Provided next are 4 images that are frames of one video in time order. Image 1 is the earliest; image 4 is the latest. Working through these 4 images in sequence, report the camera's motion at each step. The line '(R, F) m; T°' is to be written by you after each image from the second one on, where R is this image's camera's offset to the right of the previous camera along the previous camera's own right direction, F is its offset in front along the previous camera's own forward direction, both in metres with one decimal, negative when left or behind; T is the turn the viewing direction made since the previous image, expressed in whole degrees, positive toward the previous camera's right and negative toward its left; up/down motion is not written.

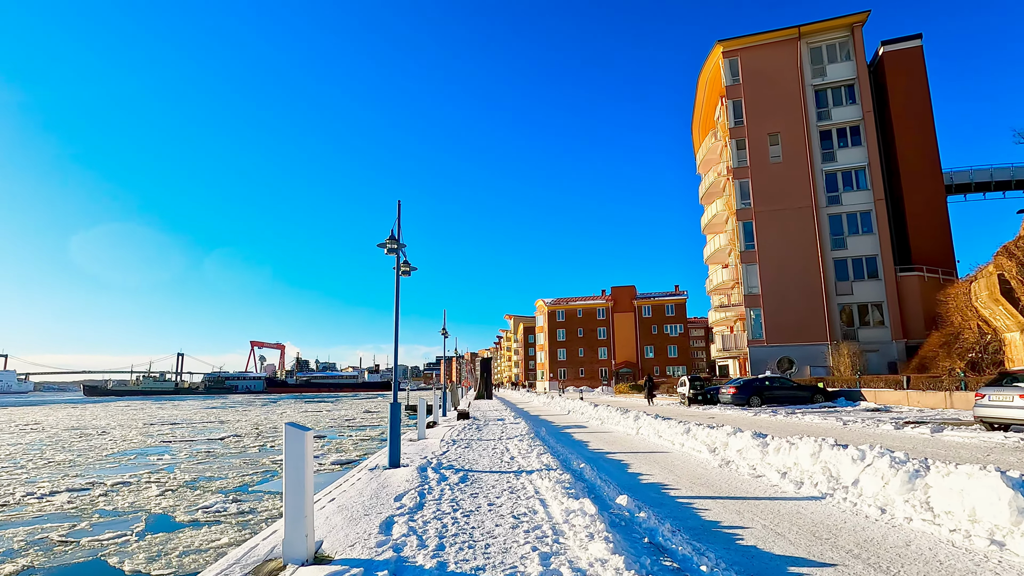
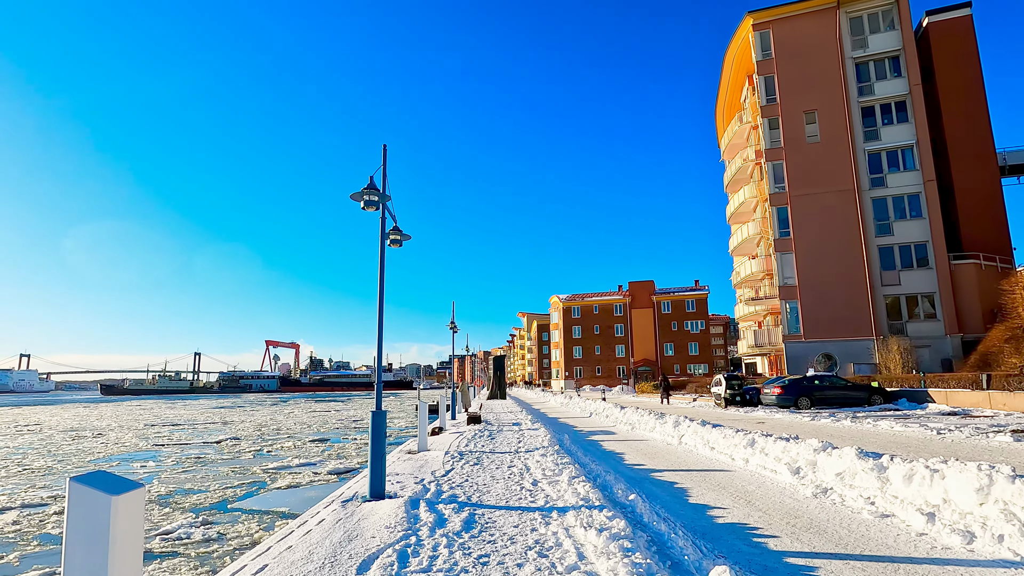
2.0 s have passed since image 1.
(-0.1, +2.1) m; -1°
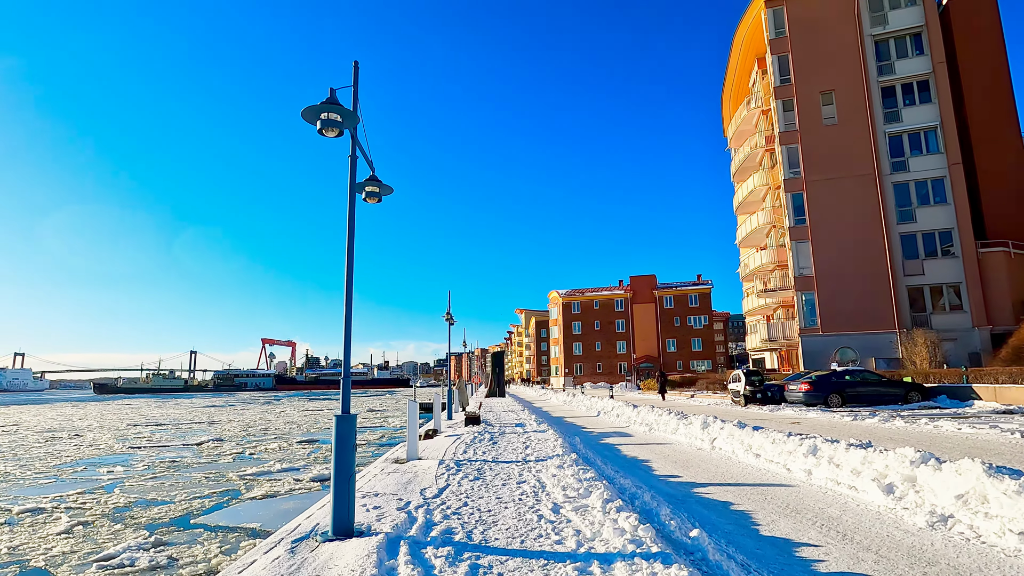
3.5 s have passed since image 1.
(-0.1, +1.6) m; 0°
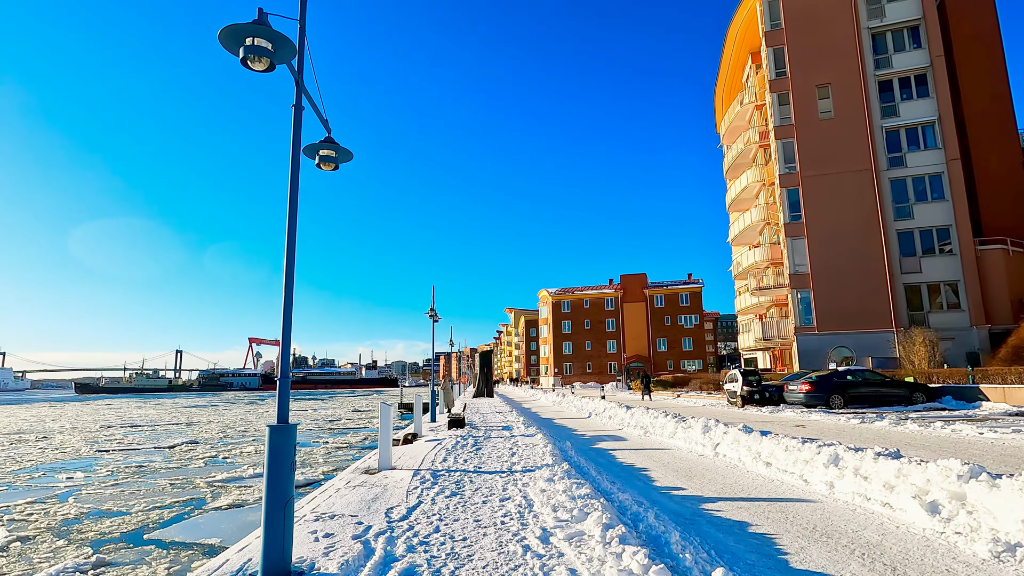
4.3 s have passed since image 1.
(+0.1, +0.9) m; +1°
